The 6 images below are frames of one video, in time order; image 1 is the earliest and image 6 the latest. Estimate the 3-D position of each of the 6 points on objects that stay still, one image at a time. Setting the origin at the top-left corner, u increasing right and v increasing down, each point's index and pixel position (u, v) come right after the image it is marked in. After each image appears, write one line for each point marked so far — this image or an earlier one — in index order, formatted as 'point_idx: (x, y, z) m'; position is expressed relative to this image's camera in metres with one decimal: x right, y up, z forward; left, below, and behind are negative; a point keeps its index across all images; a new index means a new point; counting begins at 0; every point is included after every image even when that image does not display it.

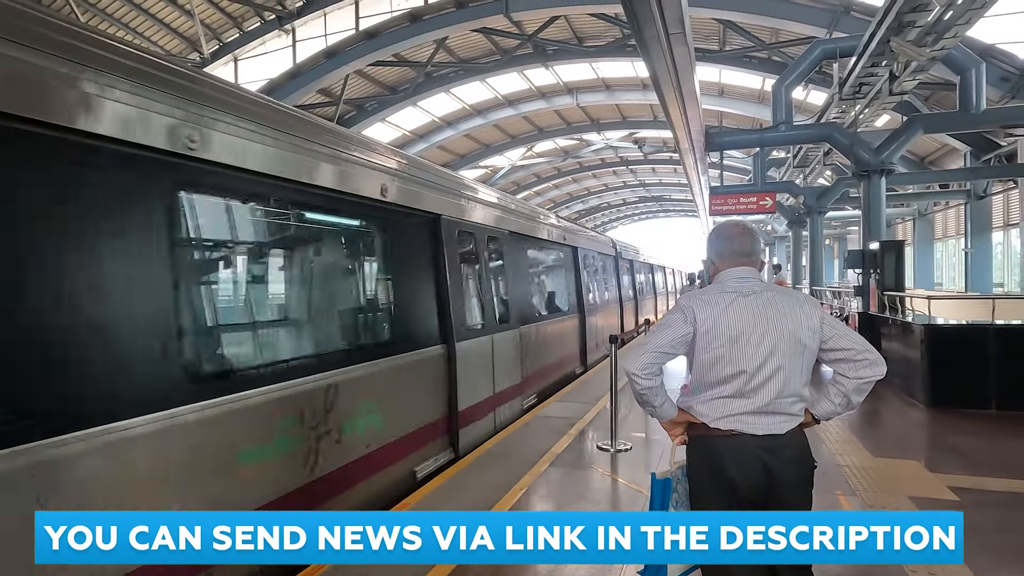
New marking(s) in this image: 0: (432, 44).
0: (-2.4, +7.3, +18.9) m
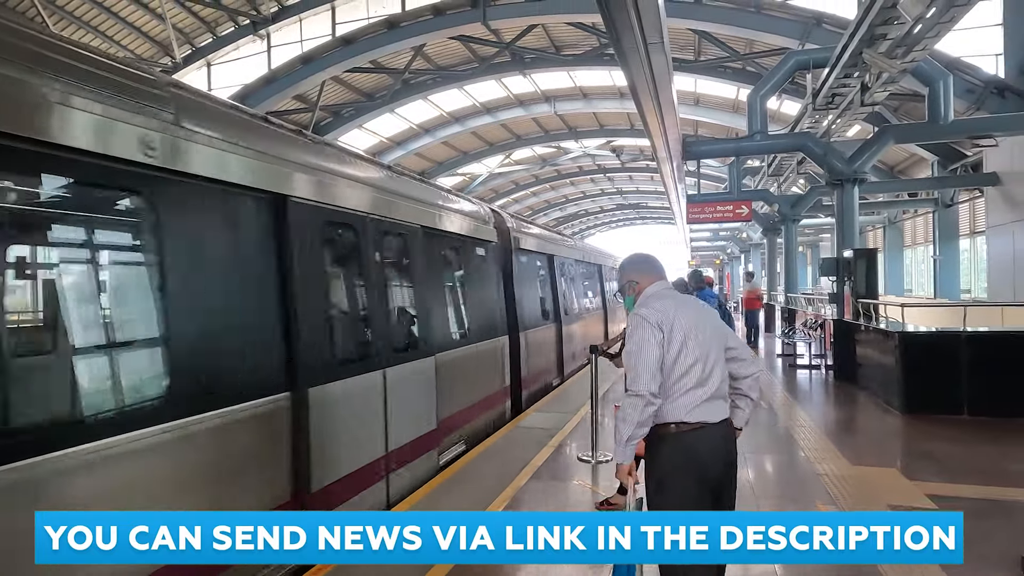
0: (-3.1, +7.1, +18.9) m
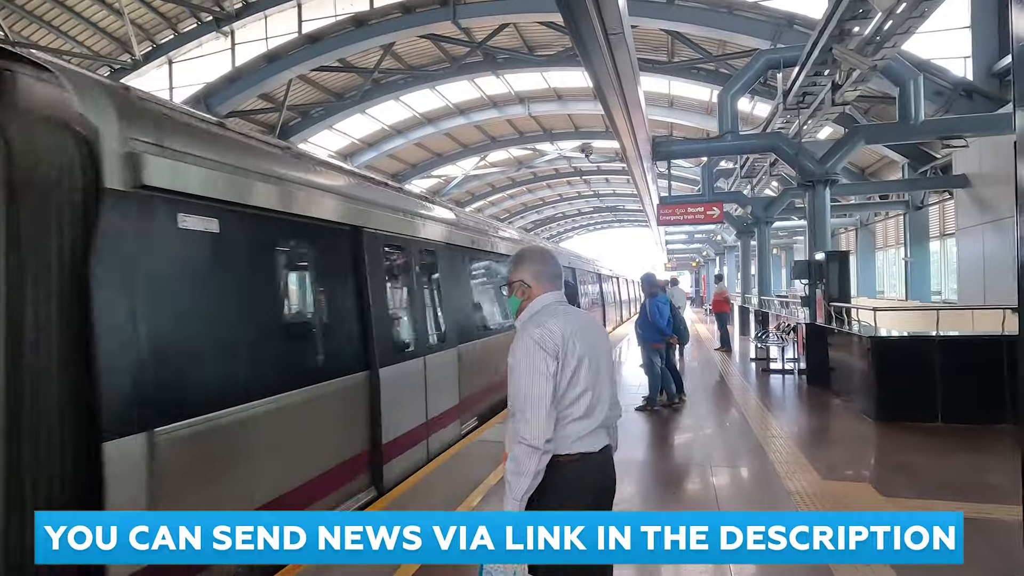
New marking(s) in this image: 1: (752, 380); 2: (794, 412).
0: (-3.9, +7.0, +18.5) m
1: (+4.1, -1.6, +10.8) m
2: (+3.6, -1.6, +8.1) m
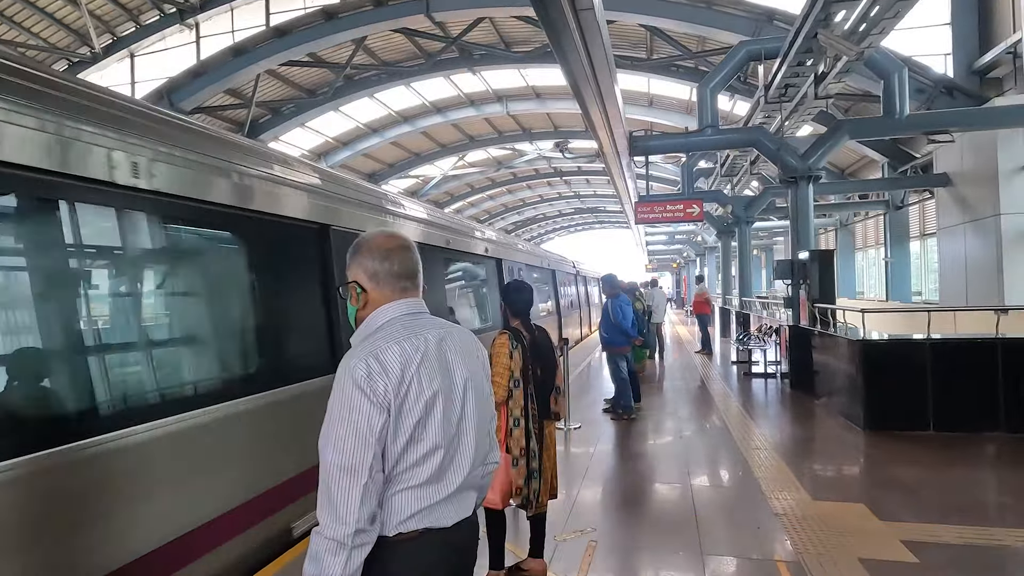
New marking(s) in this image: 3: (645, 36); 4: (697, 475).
0: (-4.6, +6.9, +17.9) m
1: (+3.7, -1.6, +10.5) m
2: (+3.2, -1.6, +7.7) m
3: (+3.5, +6.7, +16.8) m
4: (+1.6, -1.6, +5.5) m
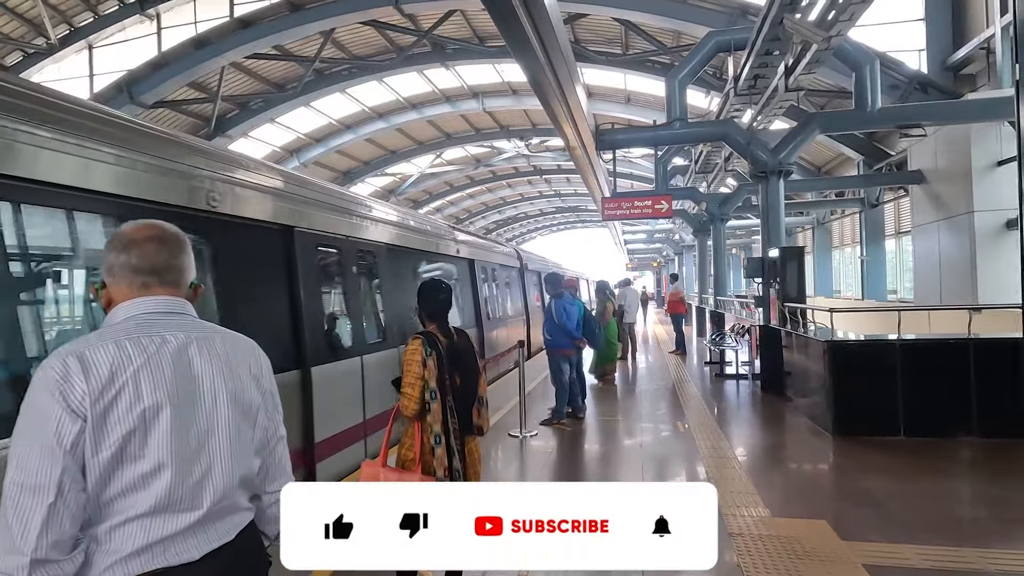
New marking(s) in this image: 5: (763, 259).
0: (-5.3, +6.9, +17.5) m
1: (+3.1, -1.6, +10.2) m
2: (+2.8, -1.6, +7.4) m
3: (+2.8, +6.7, +16.5) m
4: (+1.2, -1.6, +5.2) m
5: (+3.7, +0.4, +9.4) m
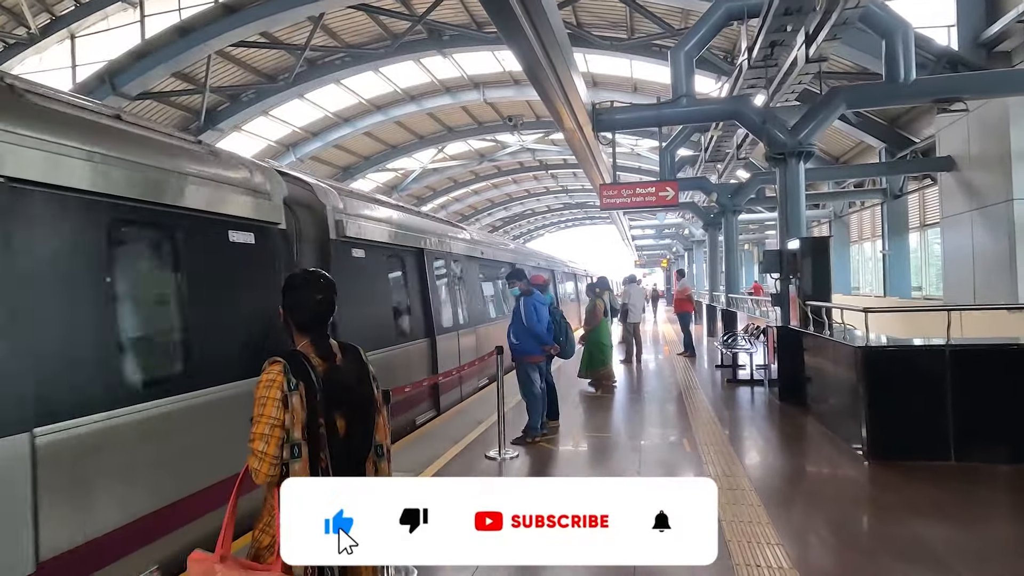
0: (-5.3, +6.9, +16.7) m
1: (+3.0, -1.5, +9.3) m
2: (+2.6, -1.5, +6.5) m
3: (+2.8, +6.8, +15.6) m
4: (+1.0, -1.6, +4.3) m
5: (+3.6, +0.5, +8.5) m
